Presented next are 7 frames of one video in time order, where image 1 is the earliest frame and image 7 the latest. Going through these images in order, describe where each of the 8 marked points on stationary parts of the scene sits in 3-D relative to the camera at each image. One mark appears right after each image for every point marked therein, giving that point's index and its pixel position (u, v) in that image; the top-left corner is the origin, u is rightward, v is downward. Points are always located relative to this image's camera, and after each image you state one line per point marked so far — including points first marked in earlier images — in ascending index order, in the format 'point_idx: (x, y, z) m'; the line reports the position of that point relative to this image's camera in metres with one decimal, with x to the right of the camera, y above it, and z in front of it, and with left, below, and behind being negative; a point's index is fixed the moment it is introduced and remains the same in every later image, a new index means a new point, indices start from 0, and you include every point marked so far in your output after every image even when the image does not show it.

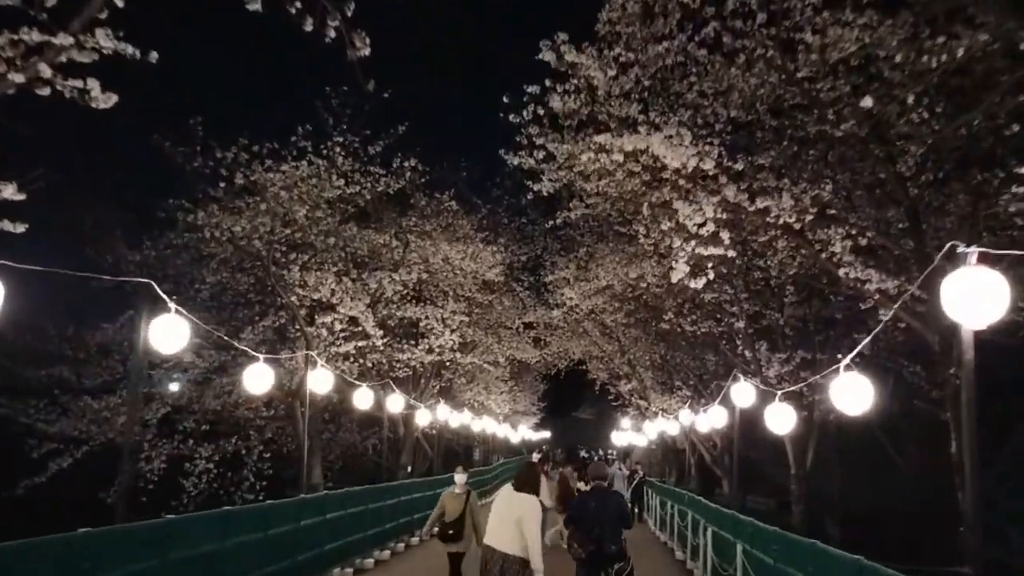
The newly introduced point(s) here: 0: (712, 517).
0: (+4.9, -5.5, +19.4) m
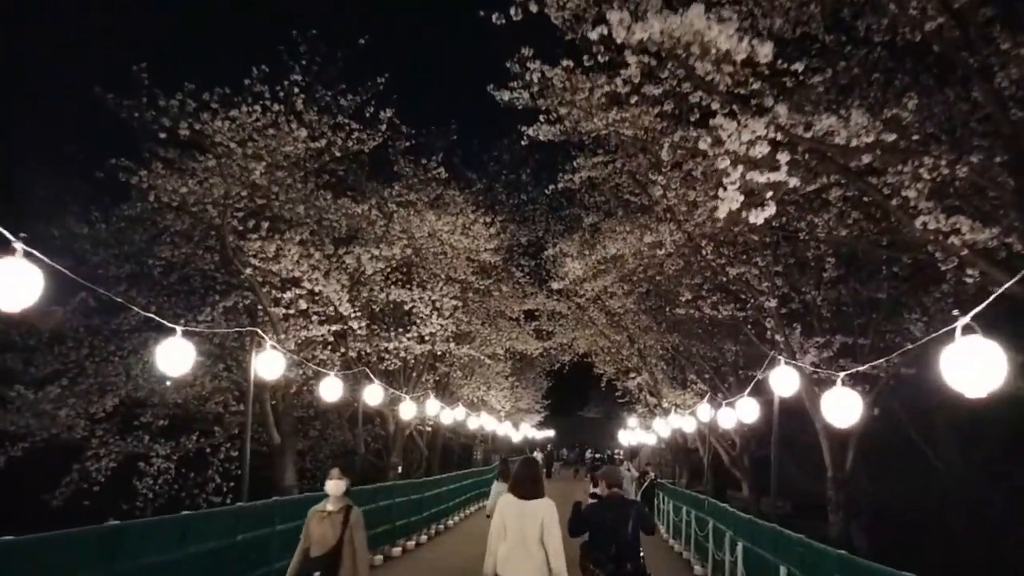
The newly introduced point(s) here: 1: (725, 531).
0: (+4.7, -4.9, +16.4) m
1: (+4.9, -5.5, +18.3) m
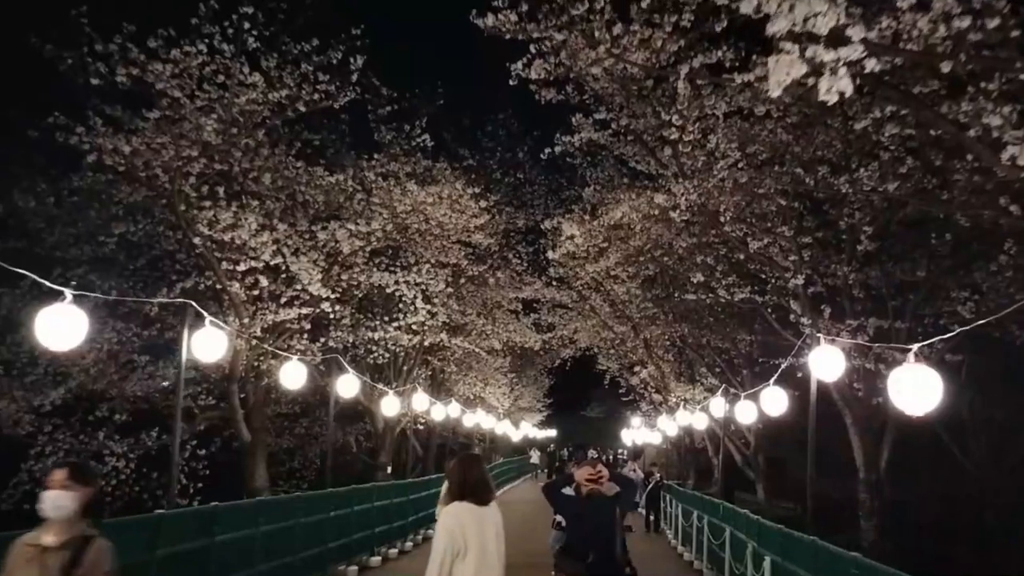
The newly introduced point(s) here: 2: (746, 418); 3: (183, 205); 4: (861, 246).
0: (+4.5, -4.4, +14.1) m
1: (+4.7, -5.0, +16.0) m
2: (+5.8, -3.2, +19.7) m
3: (-7.3, +1.9, +17.8) m
4: (+7.5, +0.9, +17.3) m
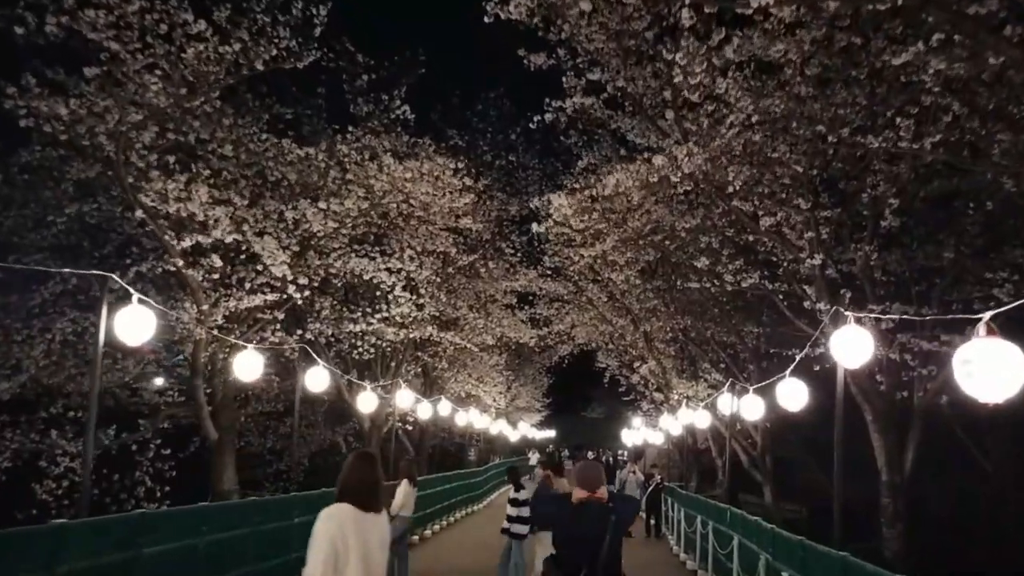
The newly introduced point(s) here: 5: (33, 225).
0: (+4.2, -4.0, +12.3) m
1: (+4.4, -4.7, +14.3) m
2: (+5.5, -2.8, +17.9) m
3: (-7.6, +2.2, +16.1) m
4: (+7.2, +1.3, +15.6) m
5: (-12.3, +1.7, +20.1) m
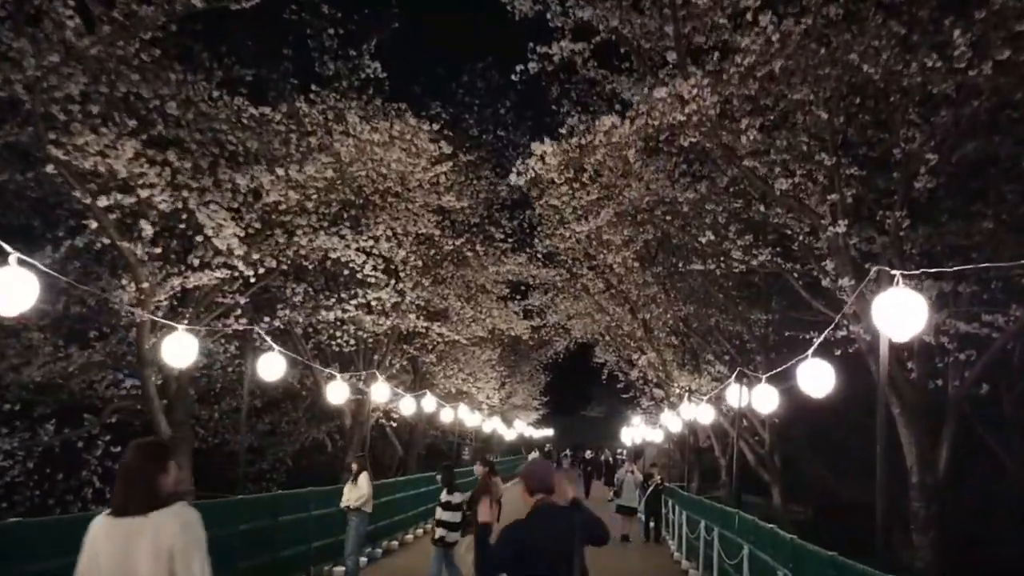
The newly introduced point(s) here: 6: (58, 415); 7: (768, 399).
0: (+3.8, -3.6, +10.4) m
1: (+4.0, -4.2, +12.3) m
2: (+5.1, -2.4, +16.0) m
3: (-8.0, +2.7, +14.1) m
4: (+6.8, +1.7, +13.6) m
5: (-12.7, +2.1, +18.2) m
6: (-11.3, -3.1, +19.8) m
7: (+5.1, -2.2, +16.0) m
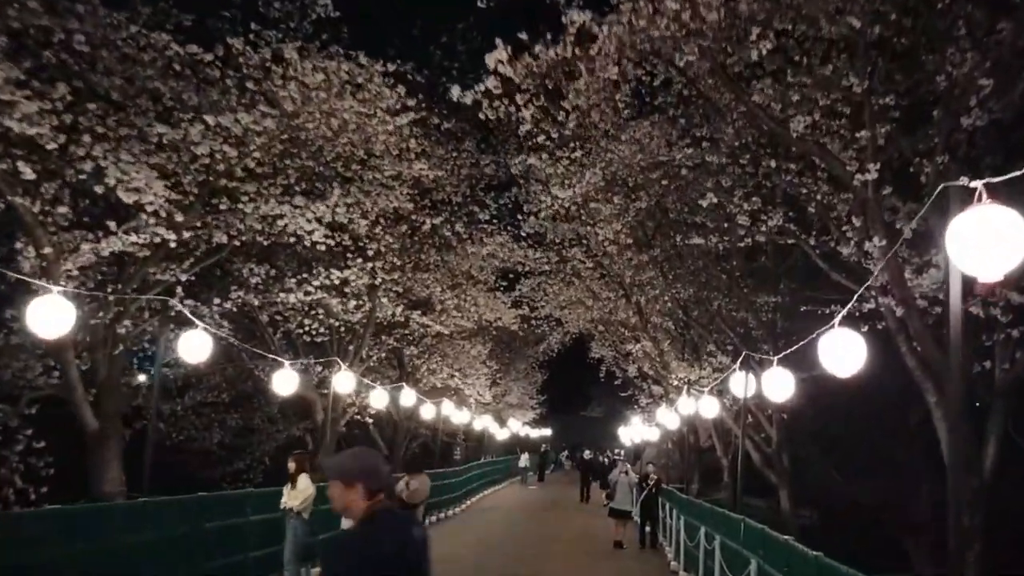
0: (+3.2, -3.1, +8.1) m
1: (+3.4, -3.7, +10.1) m
2: (+4.5, -1.9, +13.7) m
3: (-8.5, +3.2, +11.9) m
4: (+6.3, +2.3, +11.3) m
5: (-13.2, +2.7, +16.0) m
6: (-11.8, -2.6, +17.5) m
7: (+4.6, -1.7, +13.7) m
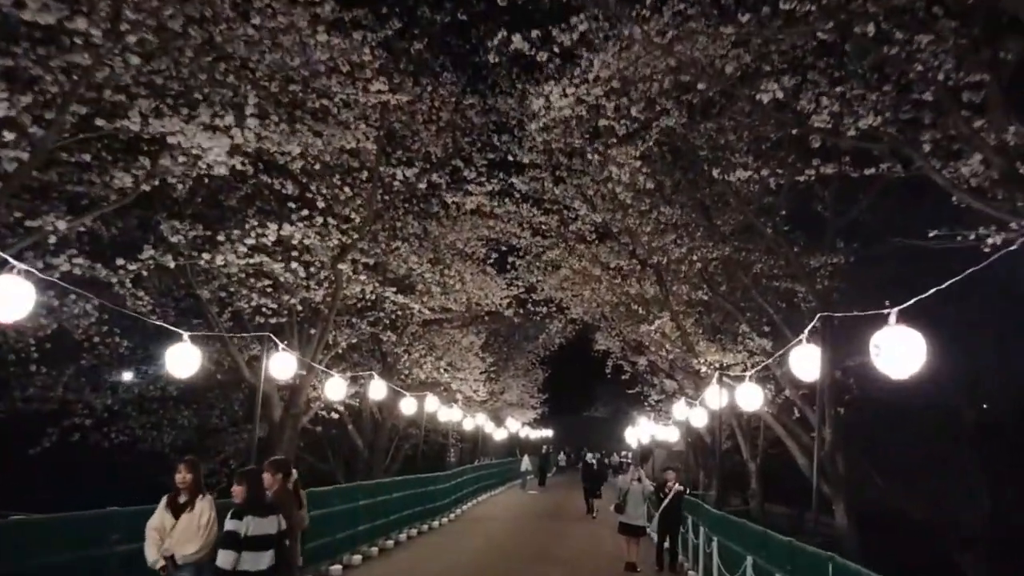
0: (+2.9, -2.2, +3.8) m
1: (+3.1, -2.8, +5.7) m
2: (+4.2, -1.0, +9.4) m
3: (-8.8, +4.1, +7.6) m
4: (+6.0, +3.1, +7.0) m
5: (-13.5, +3.5, +11.7) m
6: (-12.1, -1.8, +13.3) m
7: (+4.3, -0.8, +9.4) m
